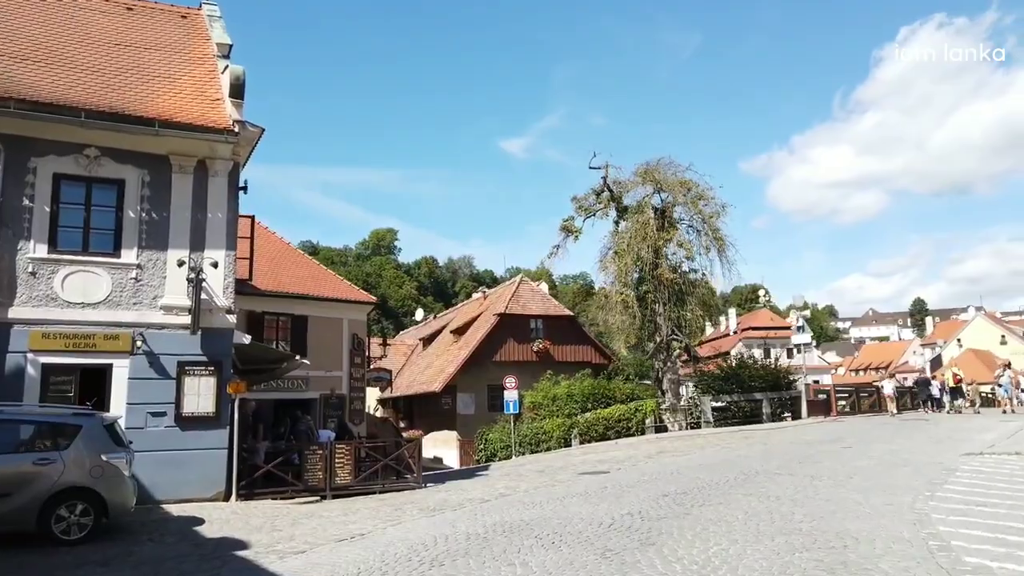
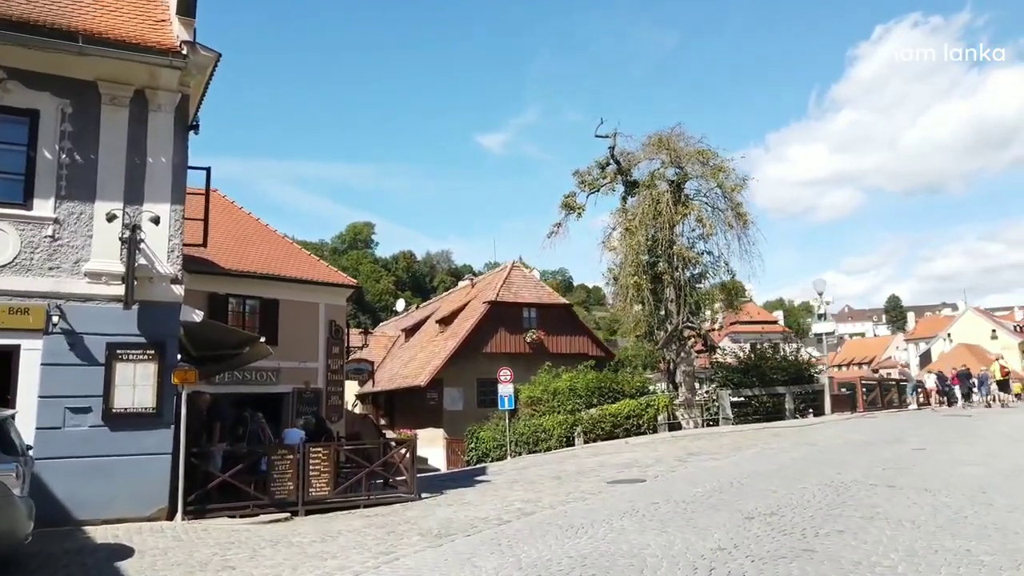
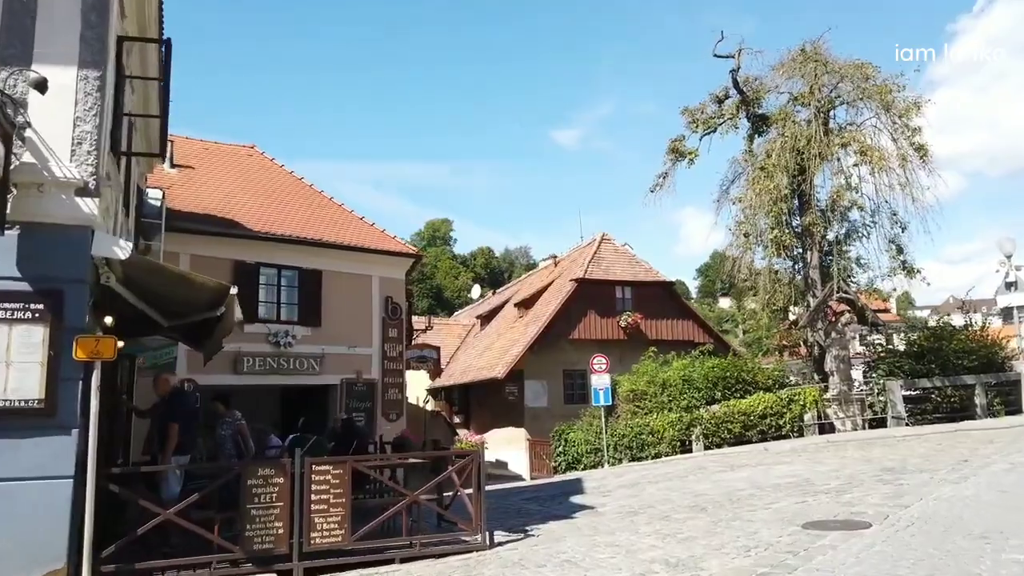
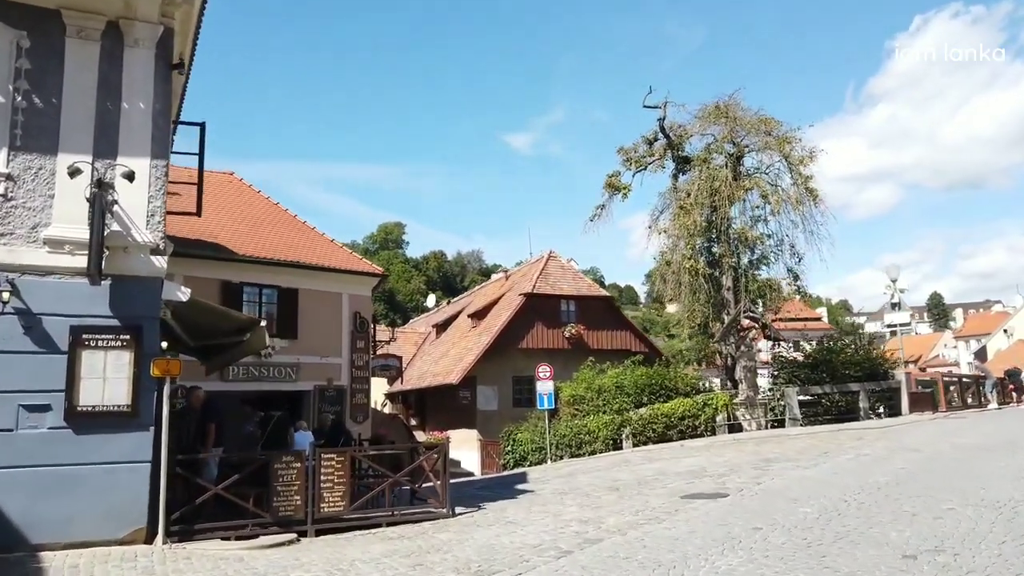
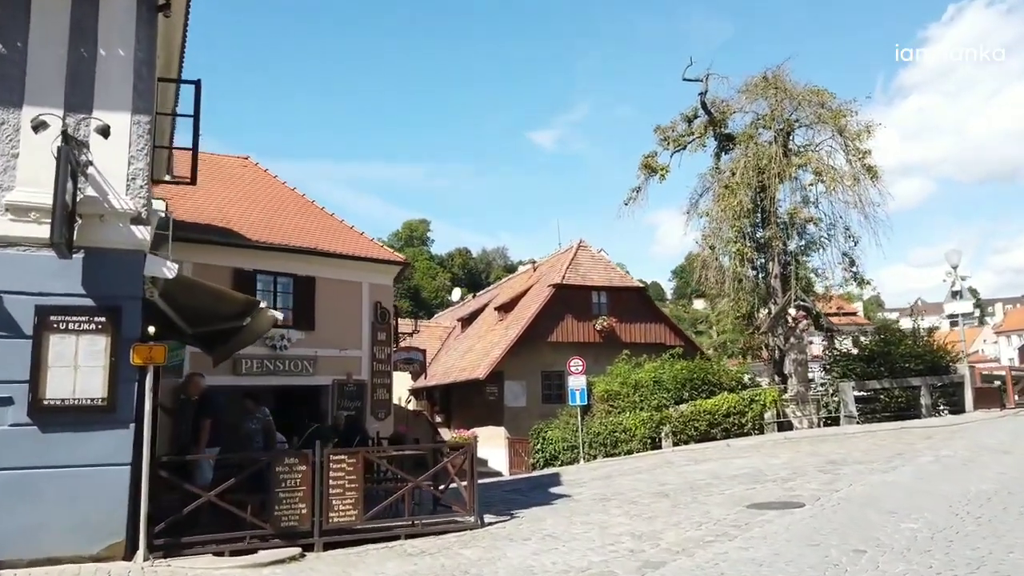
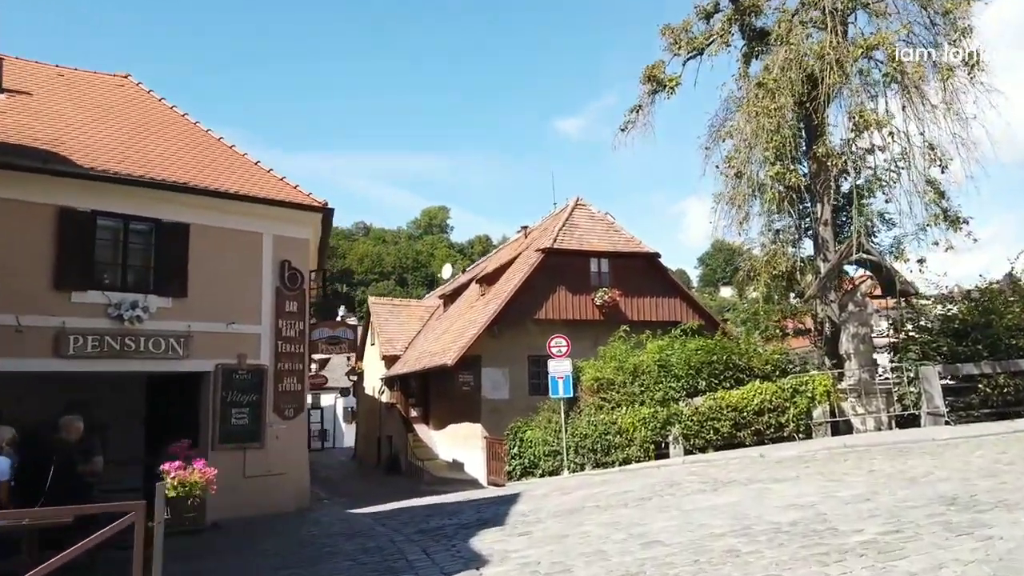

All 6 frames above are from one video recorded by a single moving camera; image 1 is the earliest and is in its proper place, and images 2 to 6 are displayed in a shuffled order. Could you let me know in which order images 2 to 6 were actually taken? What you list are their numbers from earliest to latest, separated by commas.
2, 4, 5, 3, 6
